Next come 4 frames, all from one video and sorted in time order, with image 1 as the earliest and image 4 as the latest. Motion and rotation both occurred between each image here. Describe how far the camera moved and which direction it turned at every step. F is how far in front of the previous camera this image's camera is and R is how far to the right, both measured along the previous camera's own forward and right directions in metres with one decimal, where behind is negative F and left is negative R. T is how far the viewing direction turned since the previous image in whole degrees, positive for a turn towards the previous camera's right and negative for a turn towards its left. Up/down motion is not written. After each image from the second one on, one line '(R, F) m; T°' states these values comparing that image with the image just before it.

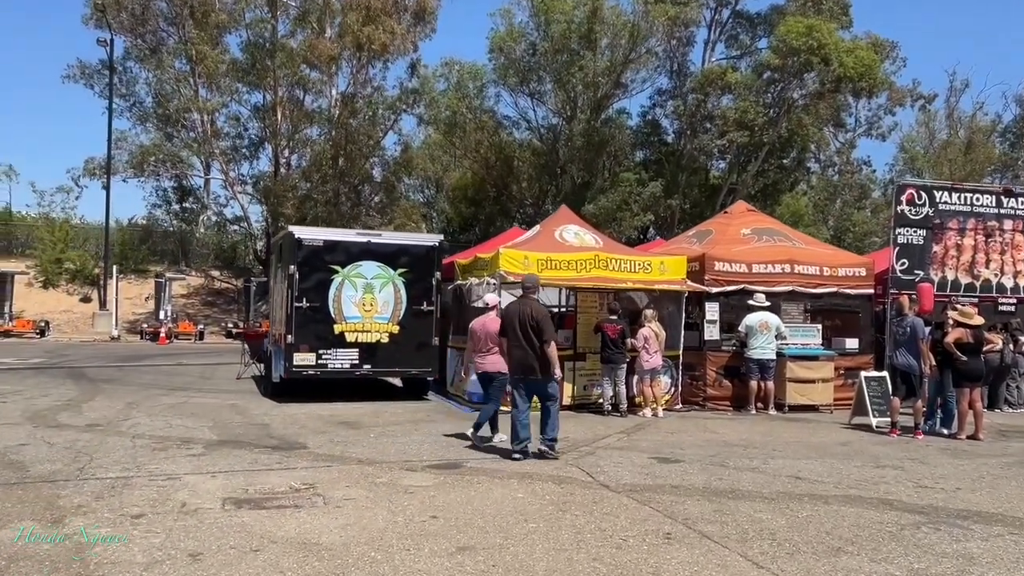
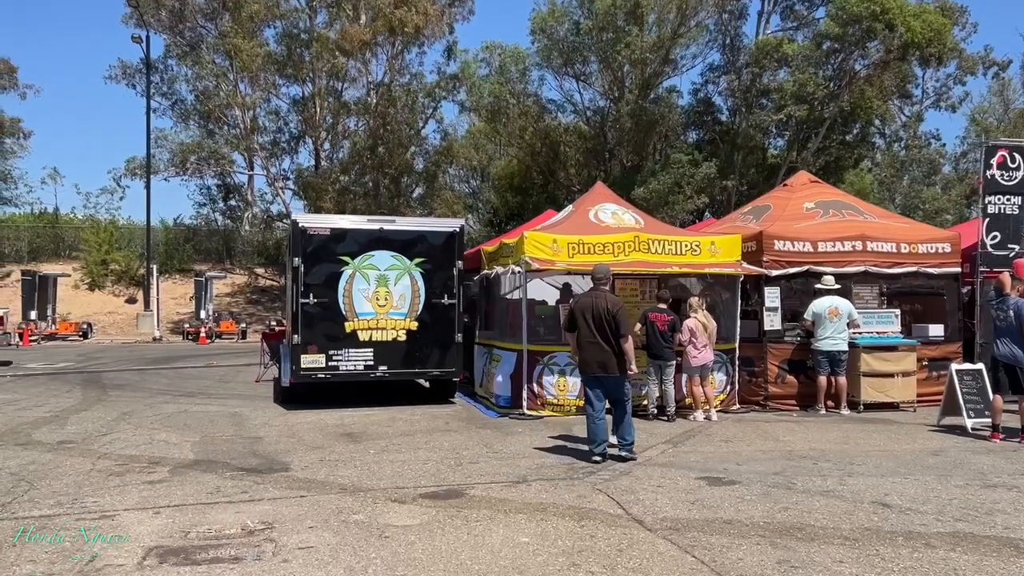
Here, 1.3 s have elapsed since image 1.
(+0.4, +1.5) m; -4°
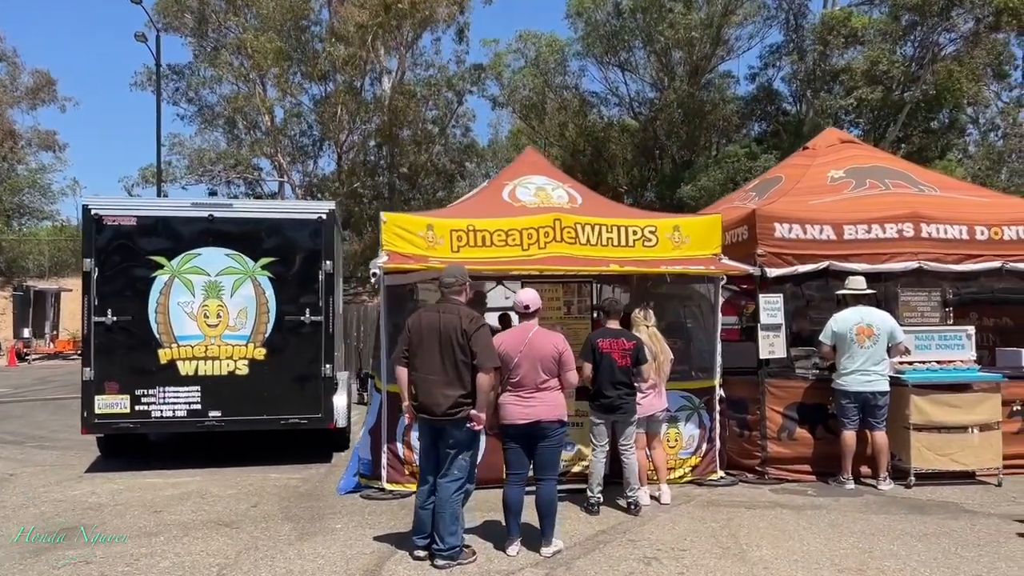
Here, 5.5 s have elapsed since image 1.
(+1.9, +3.7) m; -5°
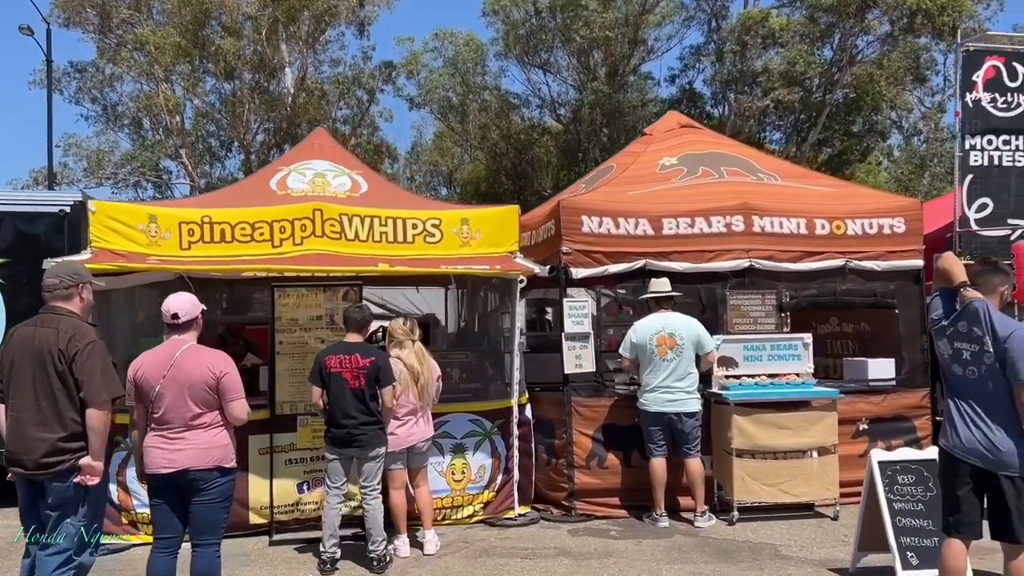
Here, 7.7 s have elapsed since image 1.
(+1.5, +1.2) m; +3°
